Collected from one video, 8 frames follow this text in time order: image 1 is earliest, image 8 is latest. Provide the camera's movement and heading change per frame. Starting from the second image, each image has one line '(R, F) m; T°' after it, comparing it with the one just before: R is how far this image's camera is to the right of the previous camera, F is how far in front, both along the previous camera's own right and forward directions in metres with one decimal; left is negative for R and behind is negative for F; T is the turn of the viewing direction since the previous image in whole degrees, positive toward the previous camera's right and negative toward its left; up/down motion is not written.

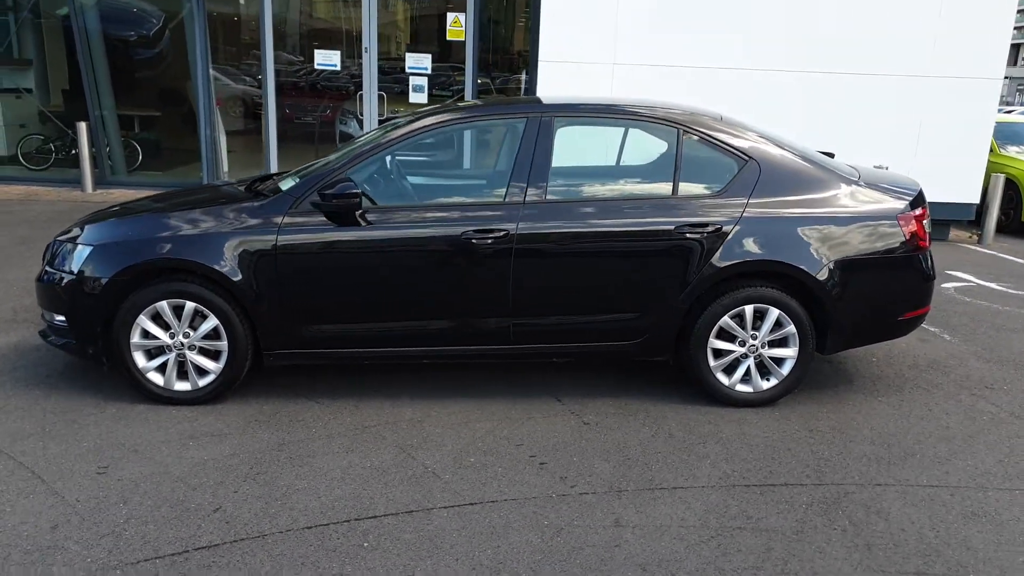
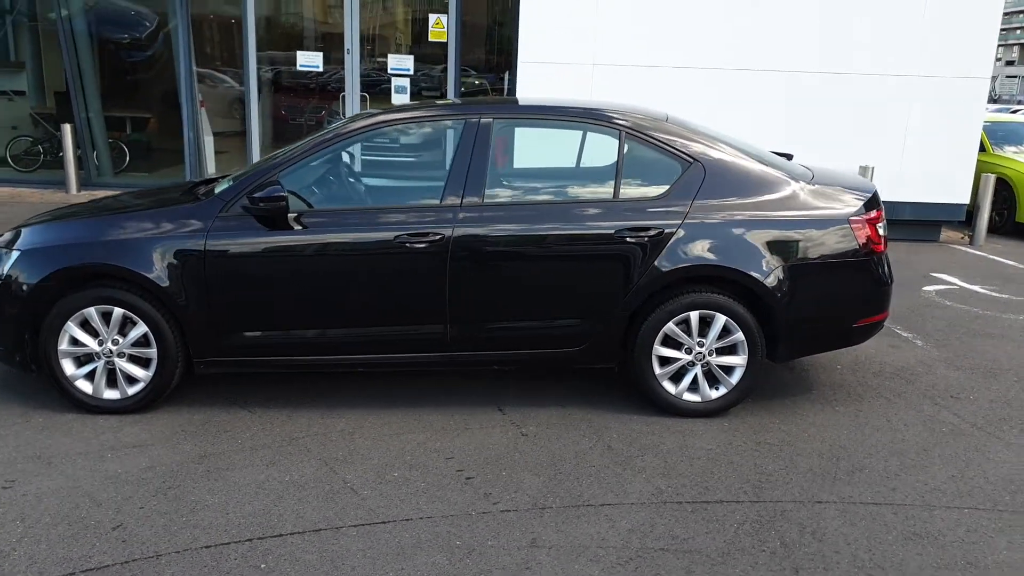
(+0.4, +0.1) m; -1°
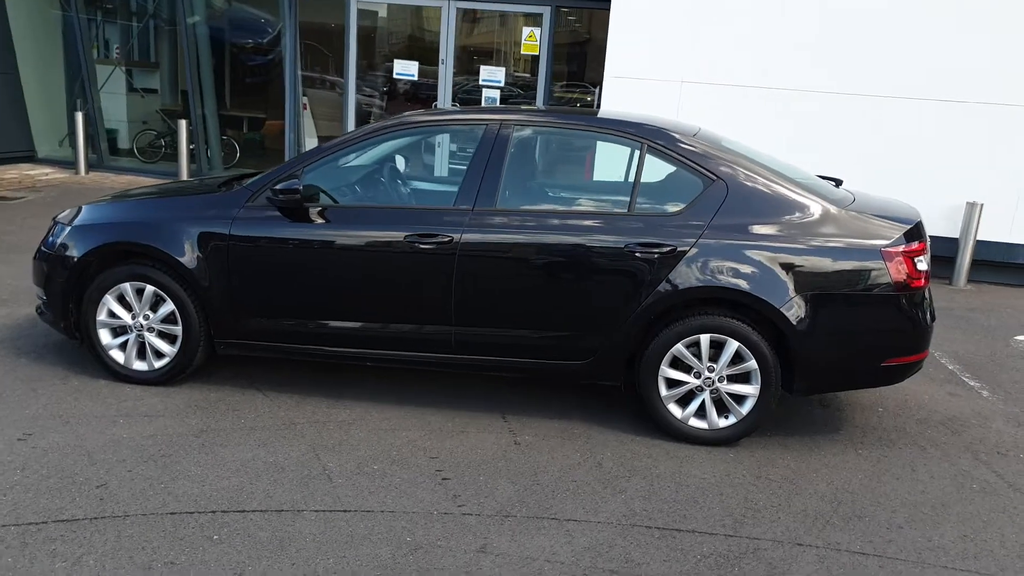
(+0.5, 0.0) m; -8°
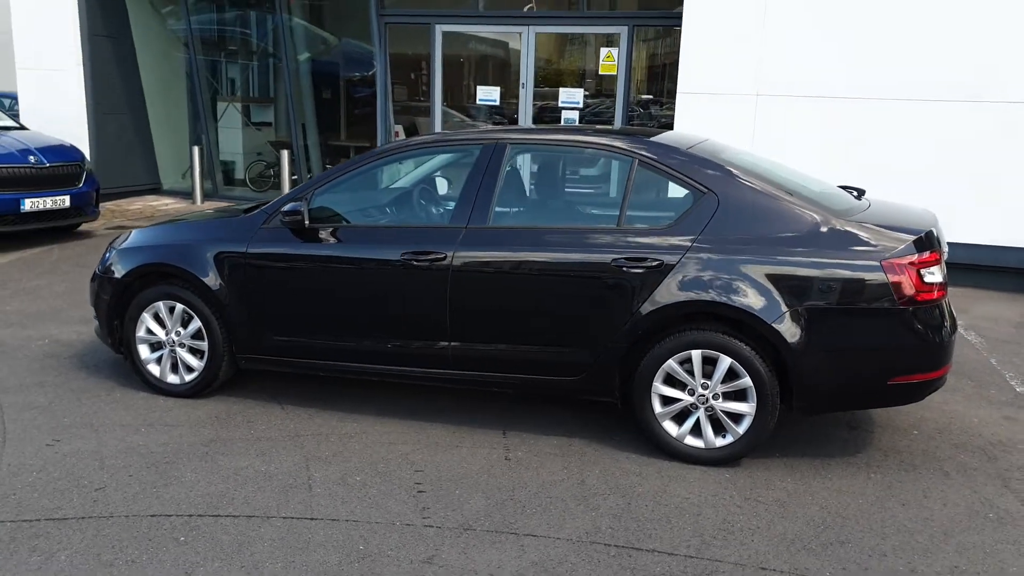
(+0.7, 0.0) m; -9°
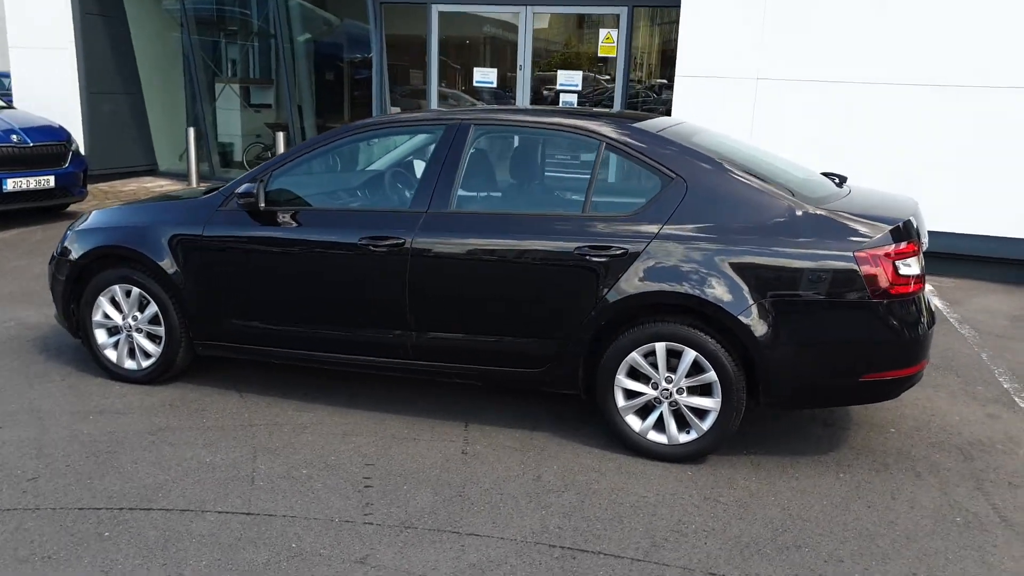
(+0.3, +0.2) m; -1°
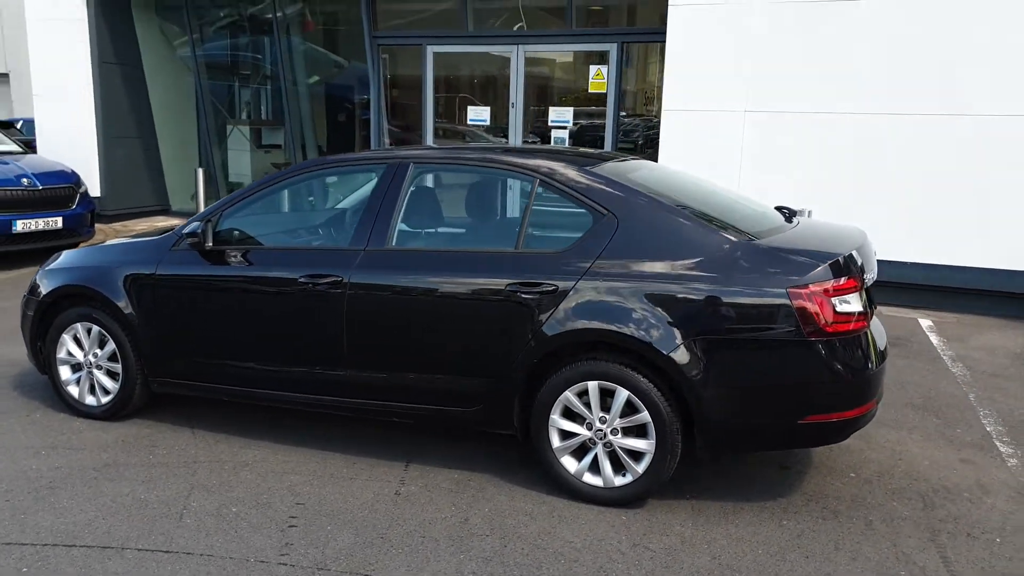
(+0.5, 0.0) m; -3°
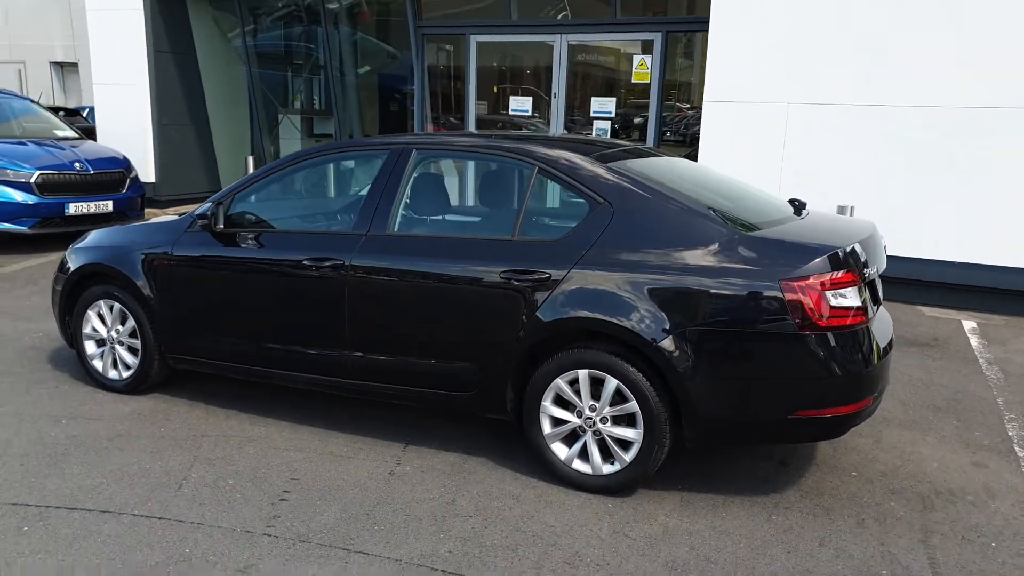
(+0.3, 0.0) m; -4°
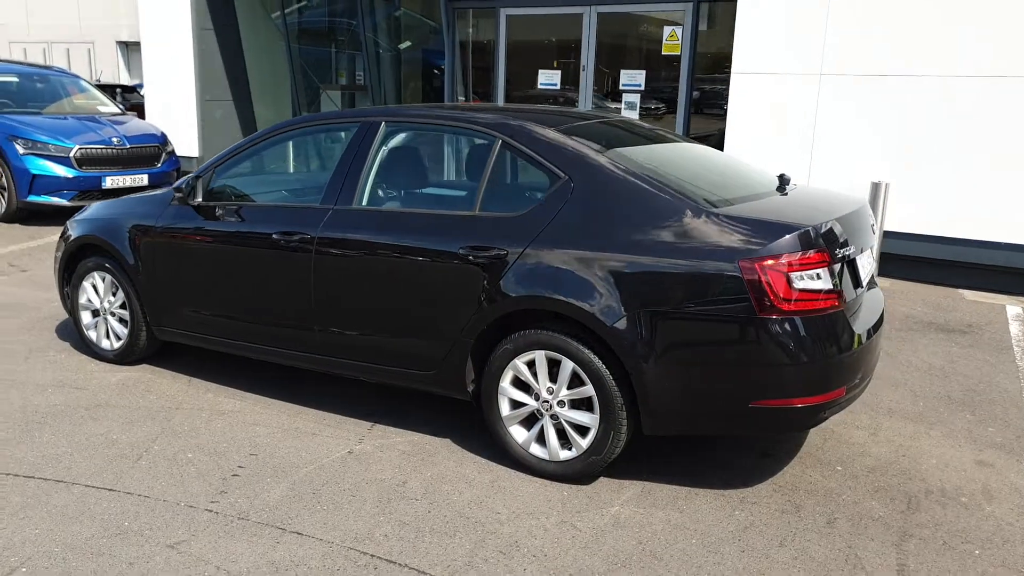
(+0.5, +0.1) m; -5°
